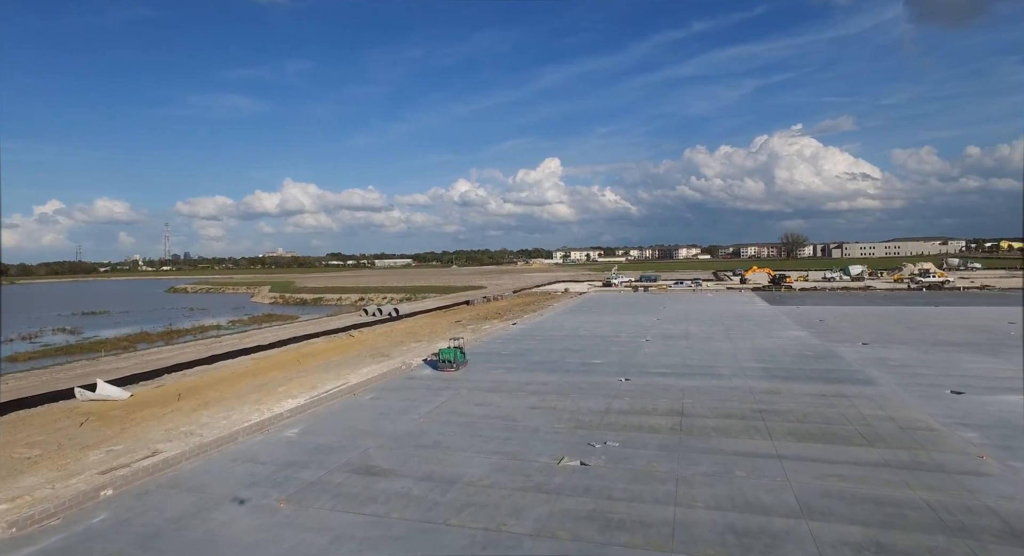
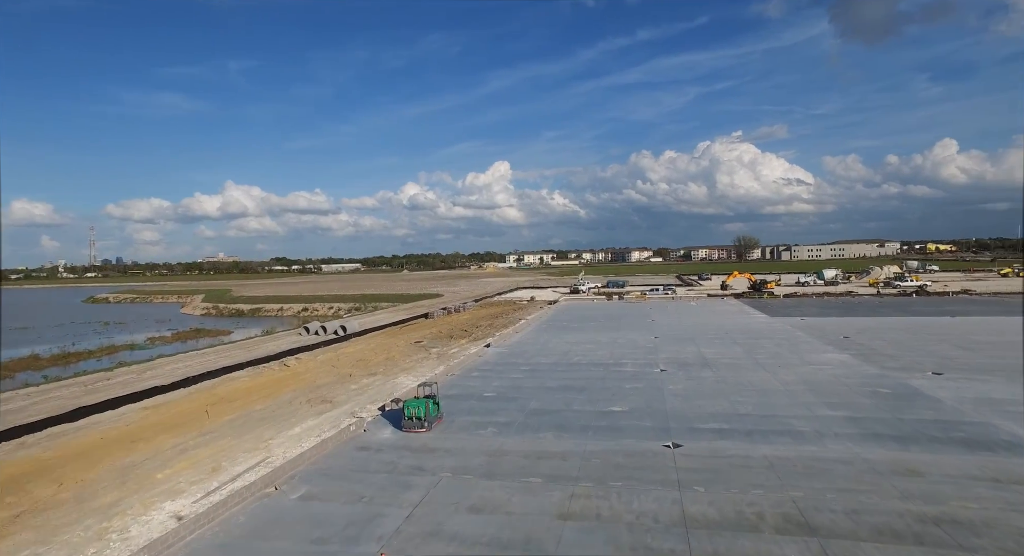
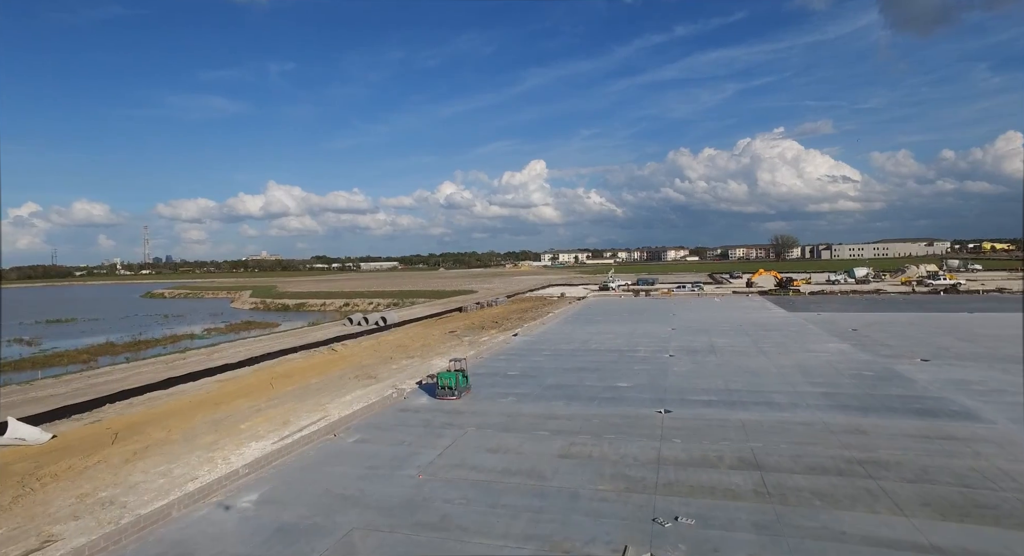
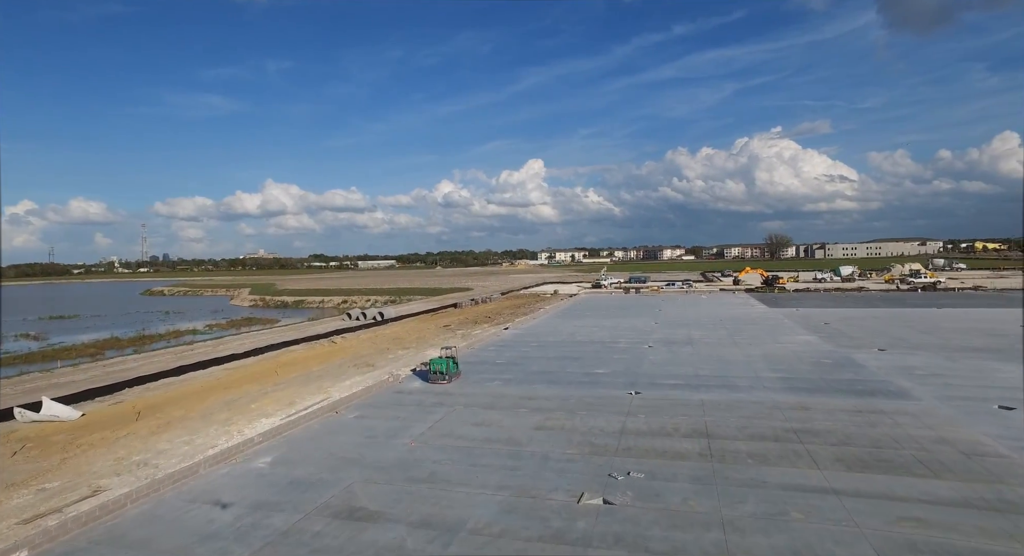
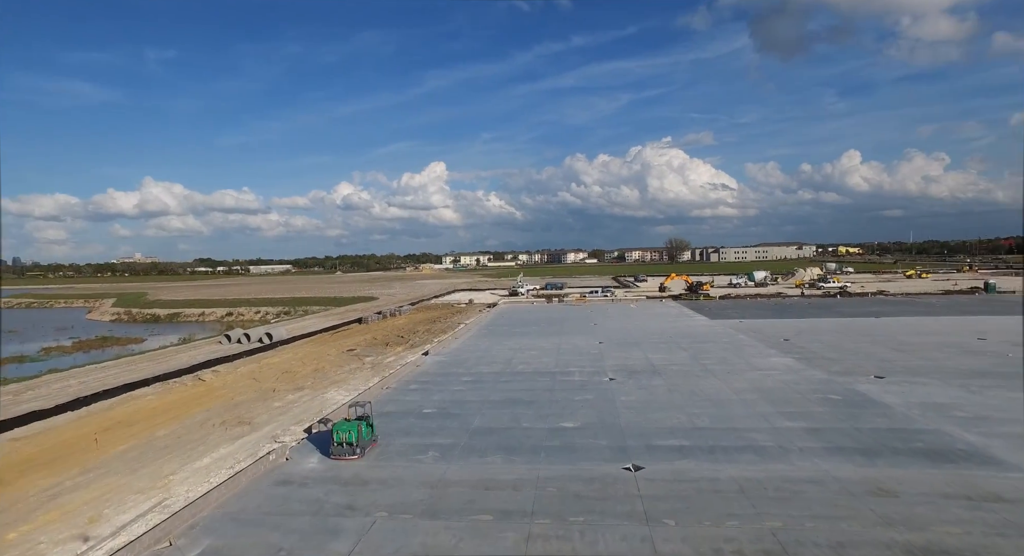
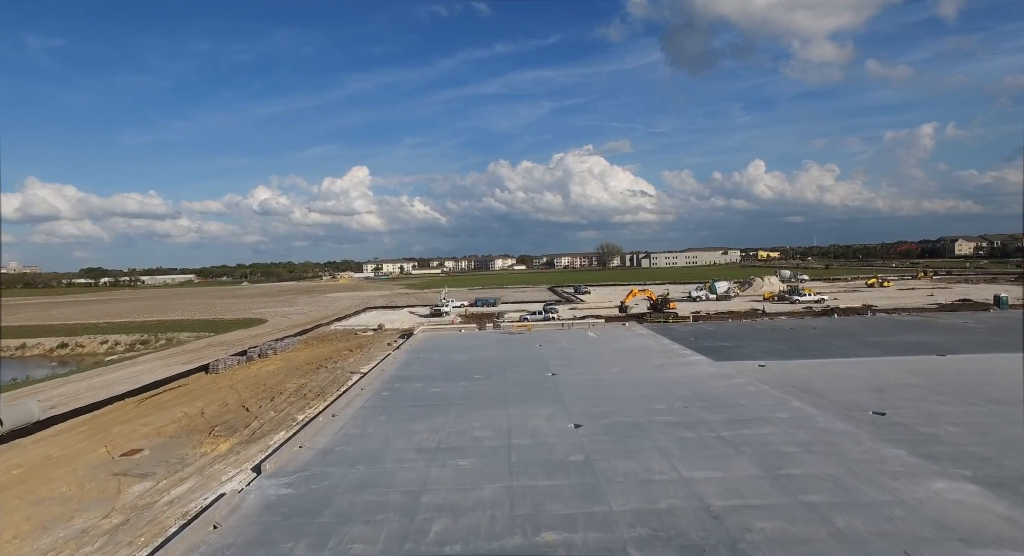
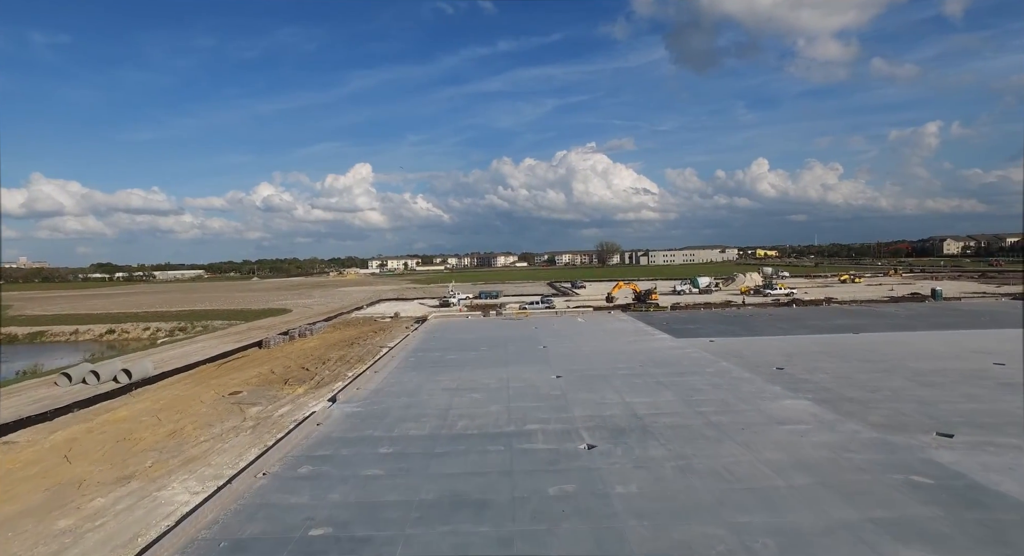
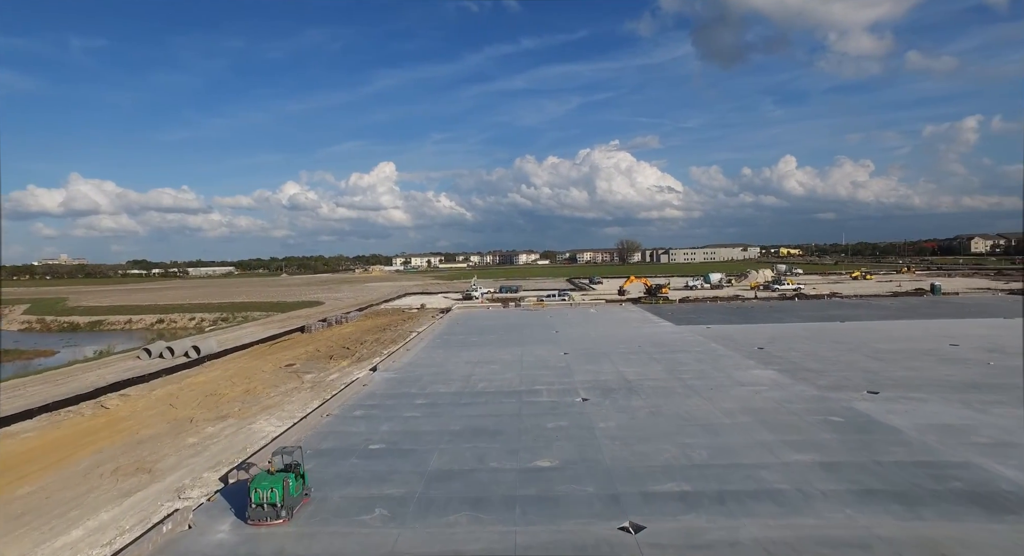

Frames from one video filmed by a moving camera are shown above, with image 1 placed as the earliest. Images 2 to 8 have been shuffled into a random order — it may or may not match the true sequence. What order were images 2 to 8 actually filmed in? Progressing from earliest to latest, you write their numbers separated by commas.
4, 3, 2, 5, 8, 7, 6
